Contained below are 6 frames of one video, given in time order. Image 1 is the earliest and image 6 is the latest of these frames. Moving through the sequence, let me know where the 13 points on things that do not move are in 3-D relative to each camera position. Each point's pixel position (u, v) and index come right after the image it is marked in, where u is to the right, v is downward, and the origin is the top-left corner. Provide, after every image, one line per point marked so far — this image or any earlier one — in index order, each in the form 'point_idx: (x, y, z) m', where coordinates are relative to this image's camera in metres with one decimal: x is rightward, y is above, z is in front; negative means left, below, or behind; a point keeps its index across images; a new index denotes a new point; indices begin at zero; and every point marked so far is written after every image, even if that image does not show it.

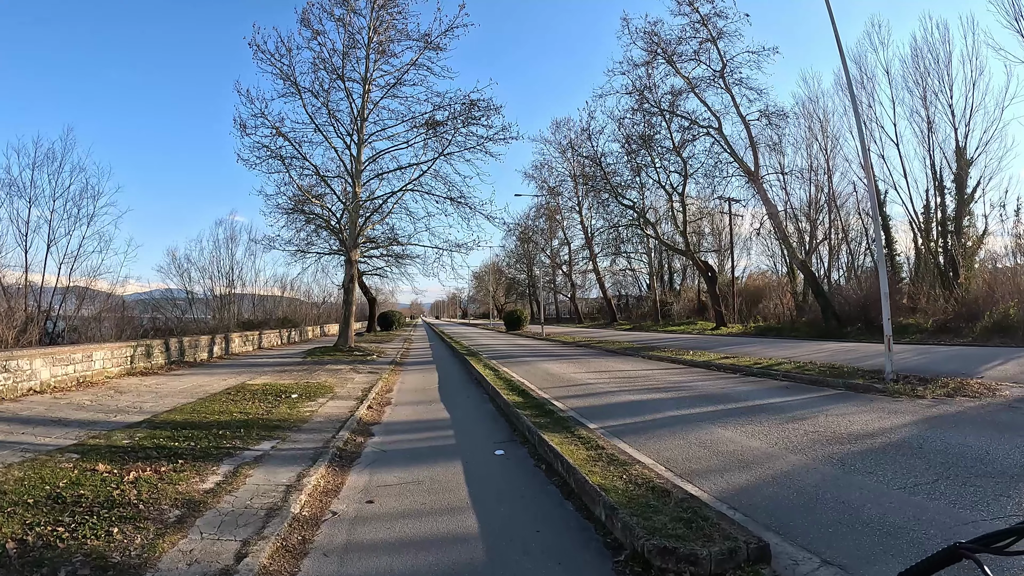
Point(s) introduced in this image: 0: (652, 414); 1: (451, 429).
0: (+2.3, -2.0, +8.8) m
1: (-0.8, -1.9, +7.6) m
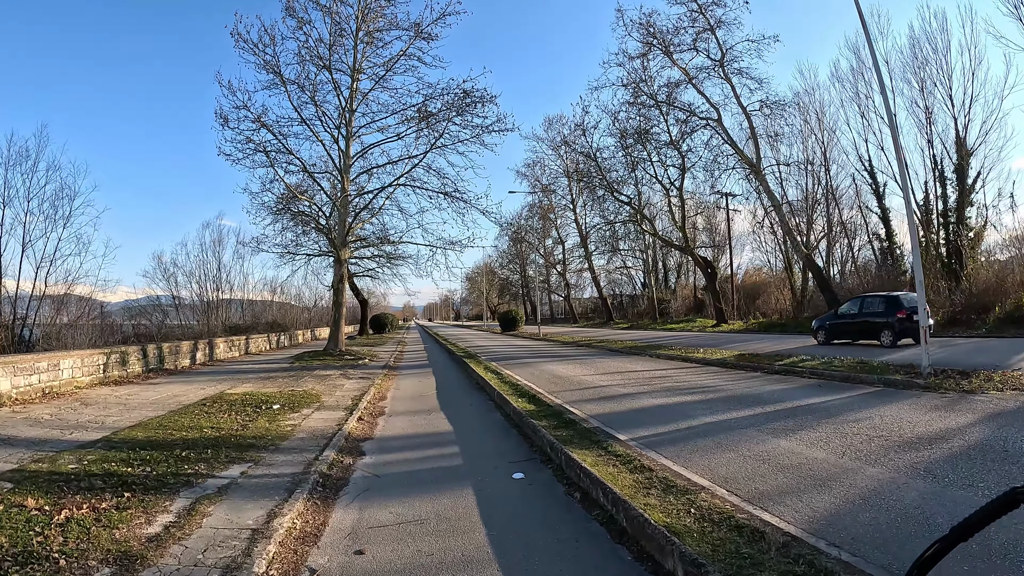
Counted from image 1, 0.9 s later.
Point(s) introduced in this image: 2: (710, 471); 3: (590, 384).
0: (+2.5, -1.9, +7.7) m
1: (-0.7, -1.8, +6.4) m
2: (+1.9, -1.7, +5.3) m
3: (+1.7, -2.0, +11.4) m
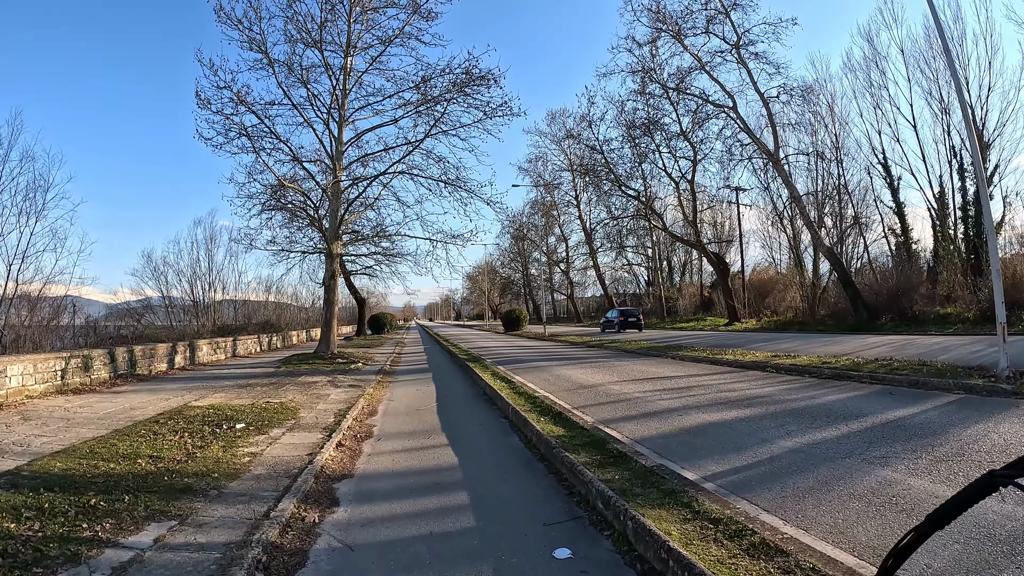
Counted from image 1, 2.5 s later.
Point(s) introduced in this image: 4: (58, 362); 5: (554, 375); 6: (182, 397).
0: (+2.7, -1.7, +6.0) m
1: (-0.4, -1.7, +4.7) m
2: (+2.1, -1.6, +3.5) m
3: (+1.9, -1.9, +9.7) m
4: (-10.6, -1.8, +12.9) m
5: (+1.0, -2.0, +12.6) m
6: (-6.8, -2.2, +11.3) m
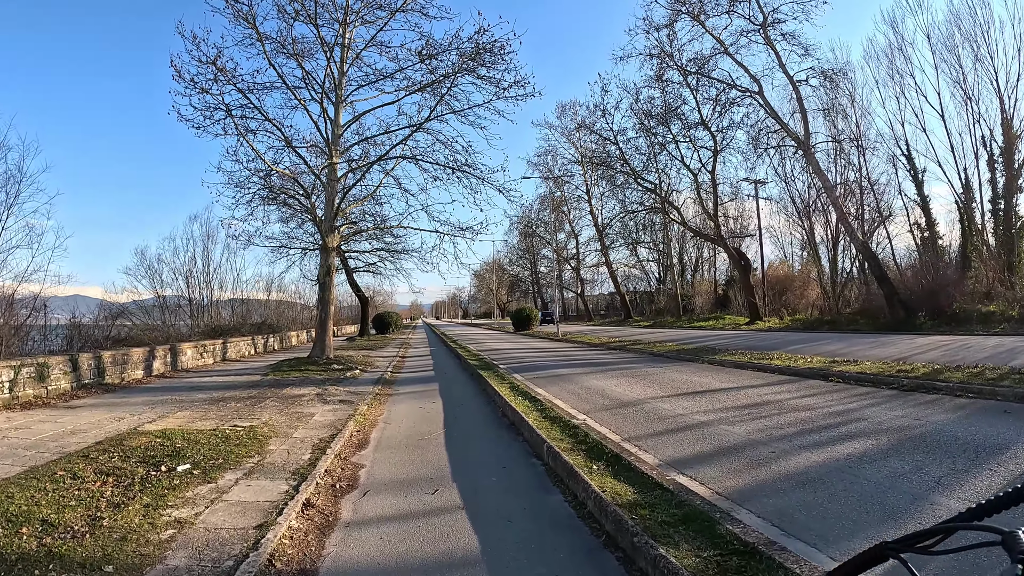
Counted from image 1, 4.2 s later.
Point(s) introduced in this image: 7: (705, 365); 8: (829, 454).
0: (+3.0, -1.7, +4.0) m
1: (-0.1, -1.7, +2.7) m
2: (+2.4, -1.6, +1.5) m
3: (+2.3, -1.8, +7.7) m
4: (-10.2, -1.7, +11.1) m
5: (+1.4, -1.9, +10.7) m
6: (-6.4, -2.2, +9.5) m
7: (+5.2, -2.0, +14.8) m
8: (+3.5, -1.7, +6.2) m
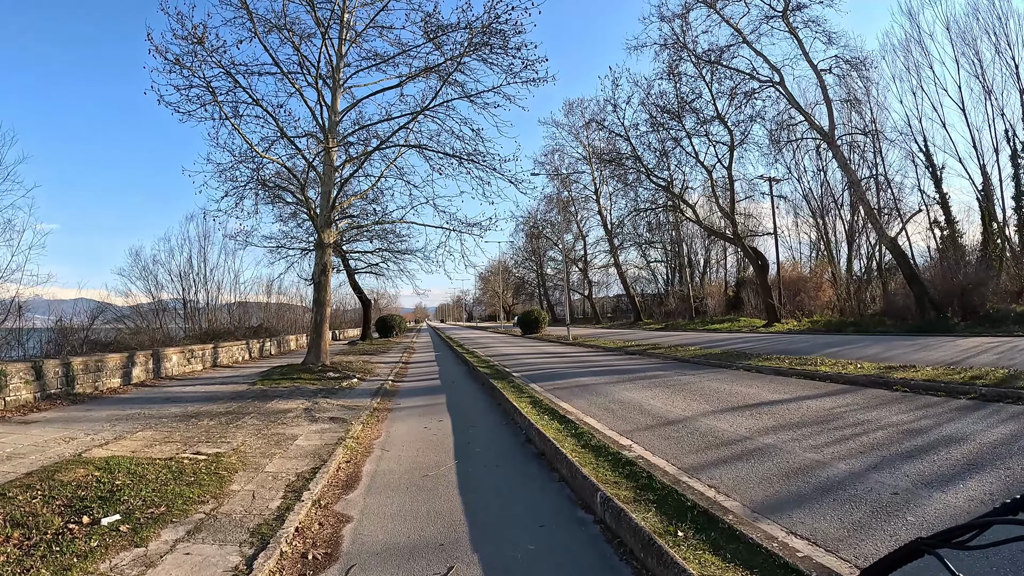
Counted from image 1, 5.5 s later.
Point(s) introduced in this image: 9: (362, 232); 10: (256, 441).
0: (+3.3, -1.6, +2.5) m
1: (+0.2, -1.6, +1.3) m
2: (+2.7, -1.5, 0.0) m
3: (+2.6, -1.7, +6.2) m
4: (-9.9, -1.7, +9.7) m
5: (+1.7, -1.9, +9.2) m
6: (-6.0, -2.2, +8.0) m
7: (+5.5, -2.0, +13.3) m
8: (+3.8, -1.7, +4.6) m
9: (-5.3, +2.0, +19.7) m
10: (-3.2, -1.9, +7.0) m
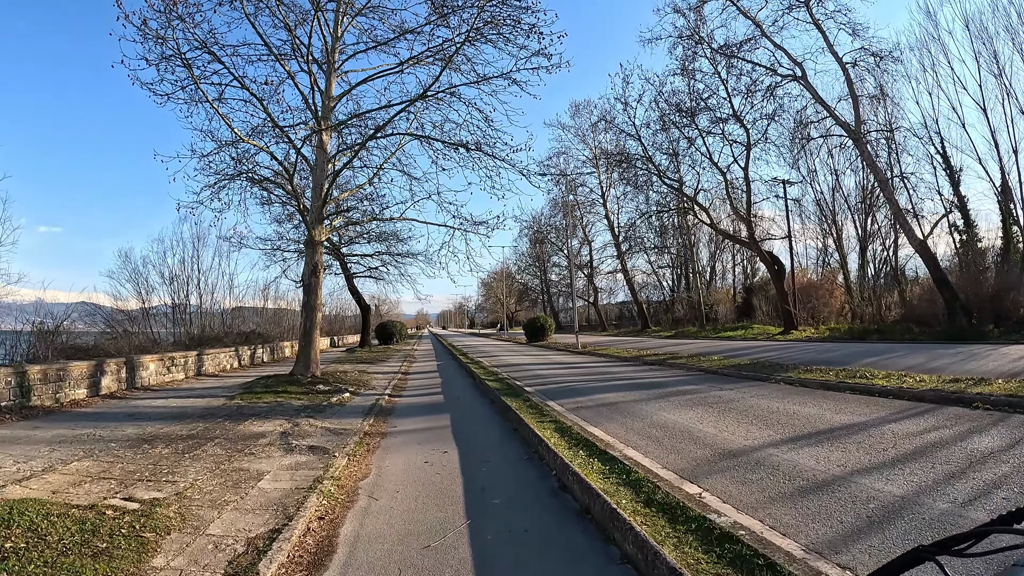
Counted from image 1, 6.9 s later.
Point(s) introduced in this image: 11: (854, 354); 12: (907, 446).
0: (+3.5, -1.5, +0.9) m
1: (+0.4, -1.5, -0.3) m
2: (+2.9, -1.4, -1.5) m
3: (+2.9, -1.7, +4.7) m
4: (-9.6, -1.7, +8.2) m
5: (+2.0, -1.9, +7.7) m
6: (-5.8, -2.1, +6.5) m
7: (+5.8, -2.1, +11.7) m
8: (+4.0, -1.6, +3.1) m
9: (-5.0, +1.9, +18.2) m
10: (-3.0, -1.9, +5.5) m
11: (+11.7, -2.3, +18.8) m
12: (+4.5, -1.8, +6.3) m
